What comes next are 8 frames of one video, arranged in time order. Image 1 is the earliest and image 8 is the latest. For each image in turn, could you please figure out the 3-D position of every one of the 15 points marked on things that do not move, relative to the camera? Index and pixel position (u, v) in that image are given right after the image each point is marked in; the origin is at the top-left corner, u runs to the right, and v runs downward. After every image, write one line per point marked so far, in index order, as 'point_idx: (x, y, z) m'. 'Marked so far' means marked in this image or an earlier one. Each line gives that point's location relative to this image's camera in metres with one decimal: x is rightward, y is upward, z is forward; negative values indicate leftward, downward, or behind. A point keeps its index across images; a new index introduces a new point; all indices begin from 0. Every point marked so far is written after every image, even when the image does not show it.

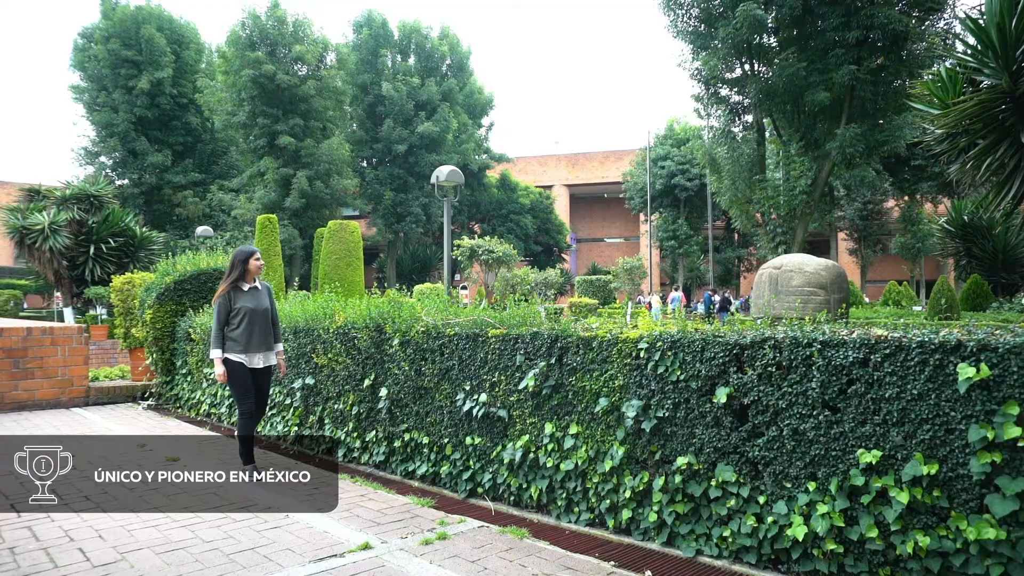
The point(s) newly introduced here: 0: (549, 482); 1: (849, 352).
0: (+0.2, -1.1, +4.1) m
1: (+1.3, -0.2, +2.9) m
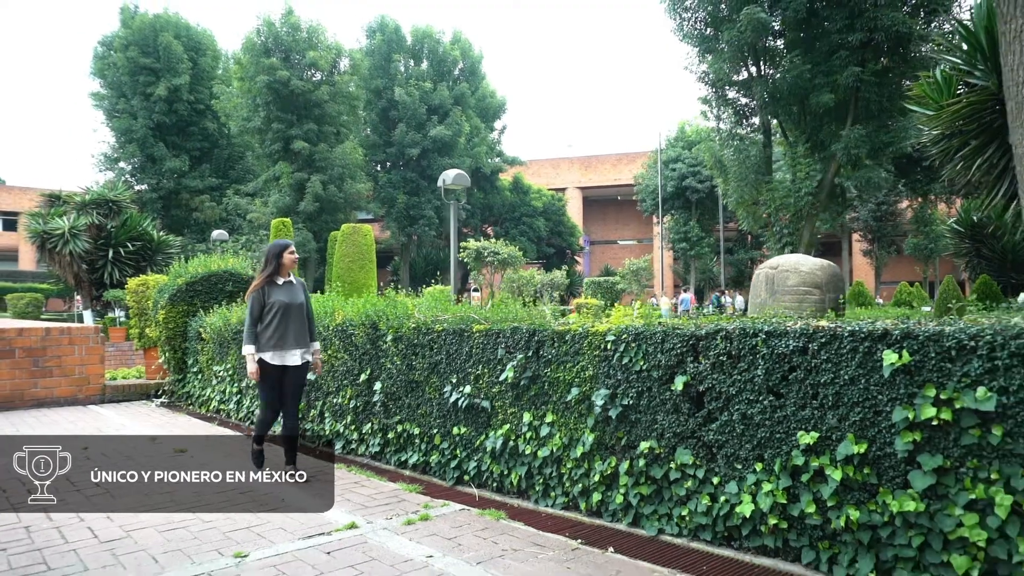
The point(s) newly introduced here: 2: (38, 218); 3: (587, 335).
0: (+0.1, -1.1, +4.4) m
1: (+1.2, -0.2, +3.1) m
2: (-12.9, +1.9, +19.5) m
3: (+0.4, -0.3, +4.0) m
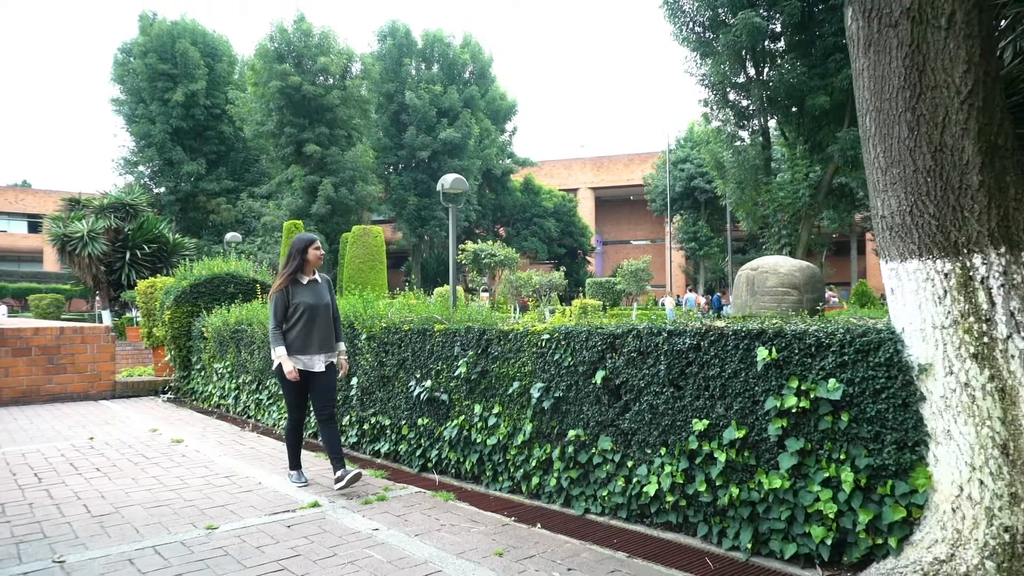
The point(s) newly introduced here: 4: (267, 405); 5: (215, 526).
0: (-0.2, -1.1, +4.8) m
1: (+0.8, -0.2, +3.5) m
2: (-12.8, +1.9, +20.2) m
3: (+0.1, -0.3, +4.4) m
4: (-2.6, -1.3, +7.7) m
5: (-1.6, -1.3, +3.9) m
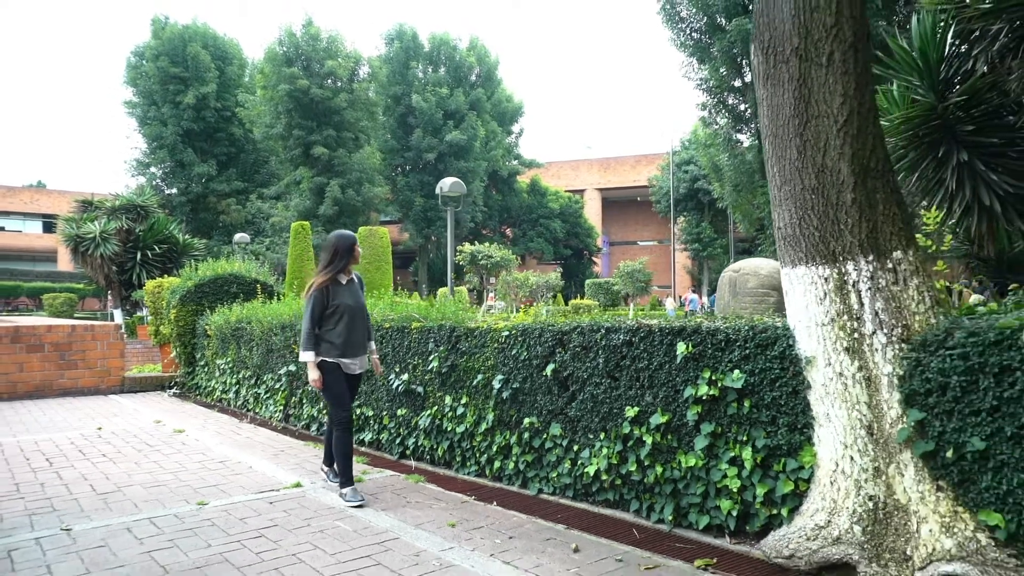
0: (-0.5, -1.1, +5.2) m
1: (+0.6, -0.2, +3.9) m
2: (-12.8, +1.9, +20.9) m
3: (-0.1, -0.3, +4.8) m
4: (-2.8, -1.3, +8.2) m
5: (-1.9, -1.3, +4.4) m
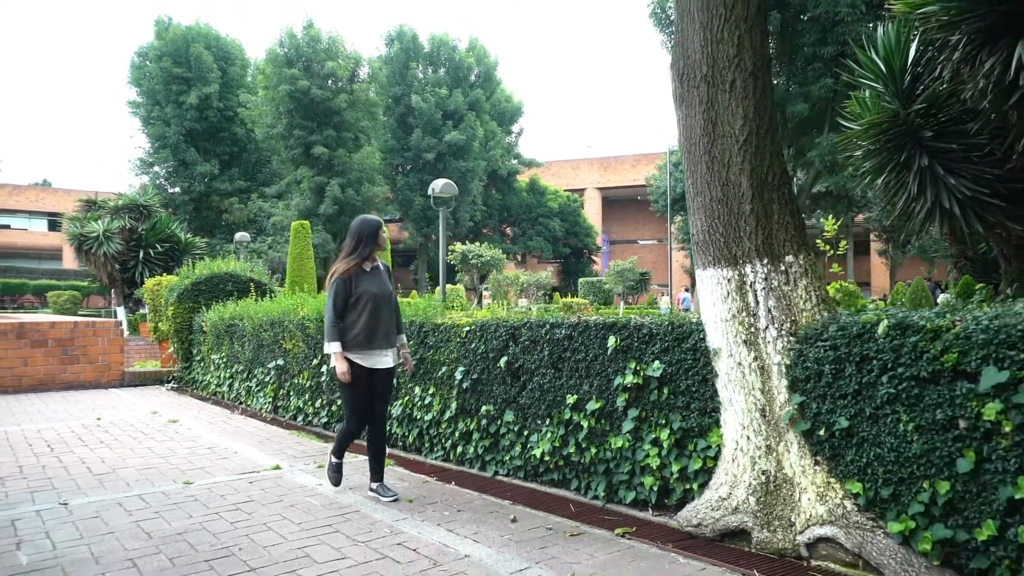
0: (-0.7, -1.1, +5.7) m
1: (+0.3, -0.2, +4.3) m
2: (-13.0, +2.0, +21.3) m
3: (-0.4, -0.3, +5.3) m
4: (-3.1, -1.2, +8.7) m
5: (-2.2, -1.3, +4.8) m
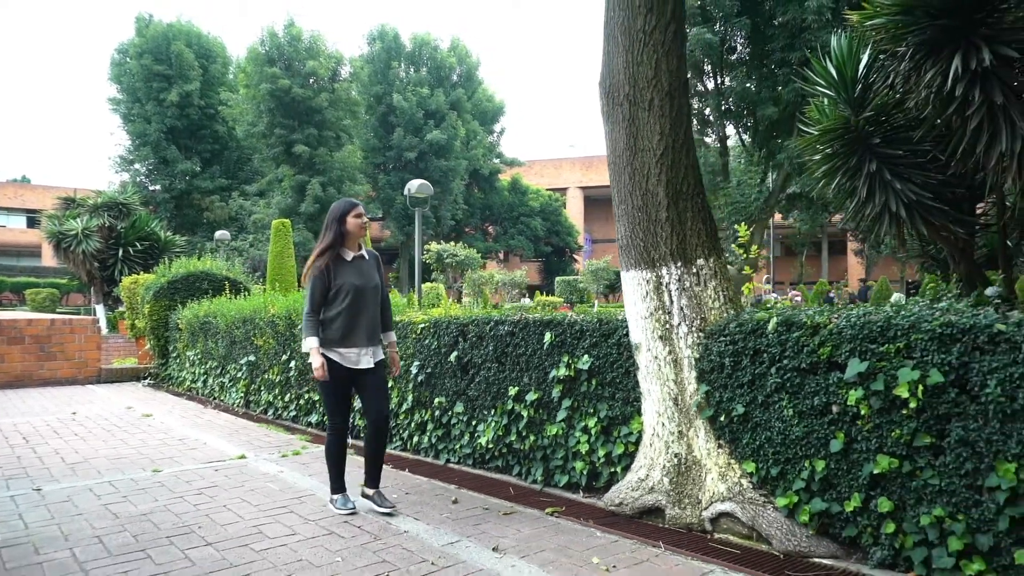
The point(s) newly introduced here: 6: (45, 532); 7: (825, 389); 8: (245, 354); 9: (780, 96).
0: (-1.1, -1.1, +6.0) m
1: (0.0, -0.2, +4.7) m
2: (-13.7, +2.0, +21.4) m
3: (-0.8, -0.3, +5.6) m
4: (-3.5, -1.2, +8.9) m
5: (-2.5, -1.3, +5.1) m
6: (-2.4, -1.3, +3.7) m
7: (+1.3, -0.4, +3.1) m
8: (-3.2, -0.8, +8.5) m
9: (+6.0, +4.3, +15.9) m
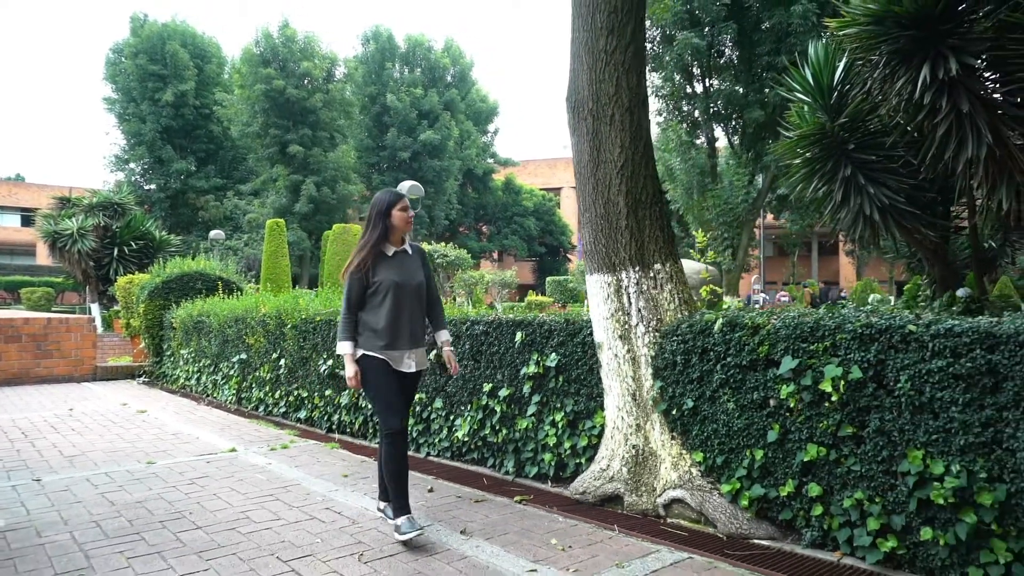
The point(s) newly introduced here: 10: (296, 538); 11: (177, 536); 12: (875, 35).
0: (-1.3, -1.1, +6.3) m
1: (-0.2, -0.3, +4.9) m
2: (-14.0, +2.1, +21.6) m
3: (-1.0, -0.3, +5.8) m
4: (-3.7, -1.2, +9.2) m
5: (-2.7, -1.3, +5.4) m
6: (-2.6, -1.3, +4.0) m
7: (+1.2, -0.4, +3.3) m
8: (-3.4, -0.8, +8.8) m
9: (+5.7, +4.3, +16.2) m
10: (-1.1, -1.2, +3.6) m
11: (-1.7, -1.3, +3.6) m
12: (+3.0, +2.1, +5.9) m
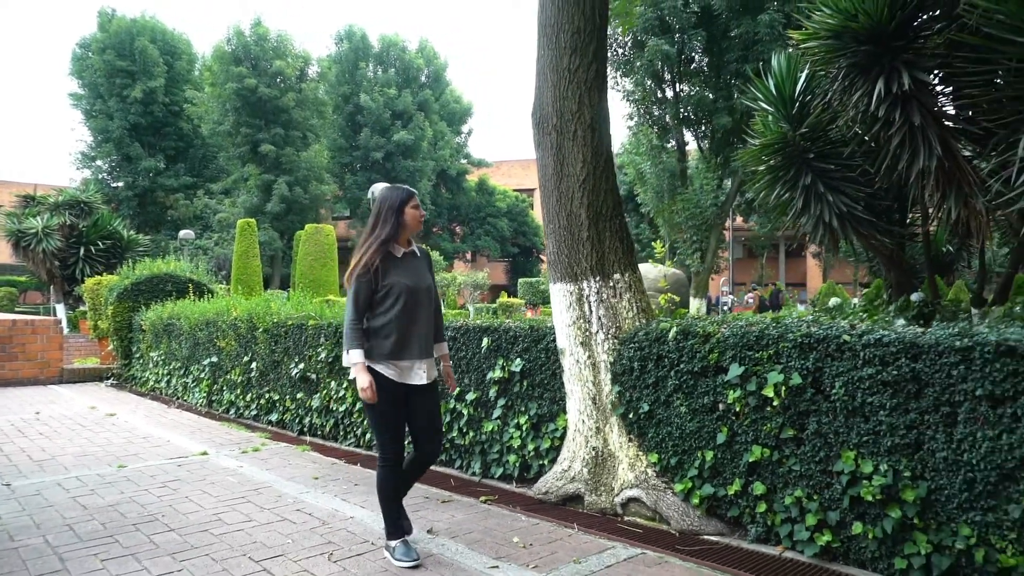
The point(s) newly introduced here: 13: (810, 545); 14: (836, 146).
0: (-1.6, -1.2, +6.4) m
1: (-0.4, -0.3, +5.1) m
2: (-14.8, +2.1, +21.2) m
3: (-1.2, -0.3, +6.0) m
4: (-4.1, -1.3, +9.2) m
5: (-3.0, -1.3, +5.5) m
6: (-2.8, -1.3, +4.1) m
7: (+1.0, -0.5, +3.6) m
8: (-3.7, -0.8, +8.8) m
9: (+5.1, +4.2, +16.6) m
10: (-1.3, -1.3, +3.7) m
11: (-1.9, -1.3, +3.7) m
12: (+2.7, +2.0, +6.2) m
13: (+1.3, -1.2, +3.2) m
14: (+3.2, +1.4, +7.3) m
